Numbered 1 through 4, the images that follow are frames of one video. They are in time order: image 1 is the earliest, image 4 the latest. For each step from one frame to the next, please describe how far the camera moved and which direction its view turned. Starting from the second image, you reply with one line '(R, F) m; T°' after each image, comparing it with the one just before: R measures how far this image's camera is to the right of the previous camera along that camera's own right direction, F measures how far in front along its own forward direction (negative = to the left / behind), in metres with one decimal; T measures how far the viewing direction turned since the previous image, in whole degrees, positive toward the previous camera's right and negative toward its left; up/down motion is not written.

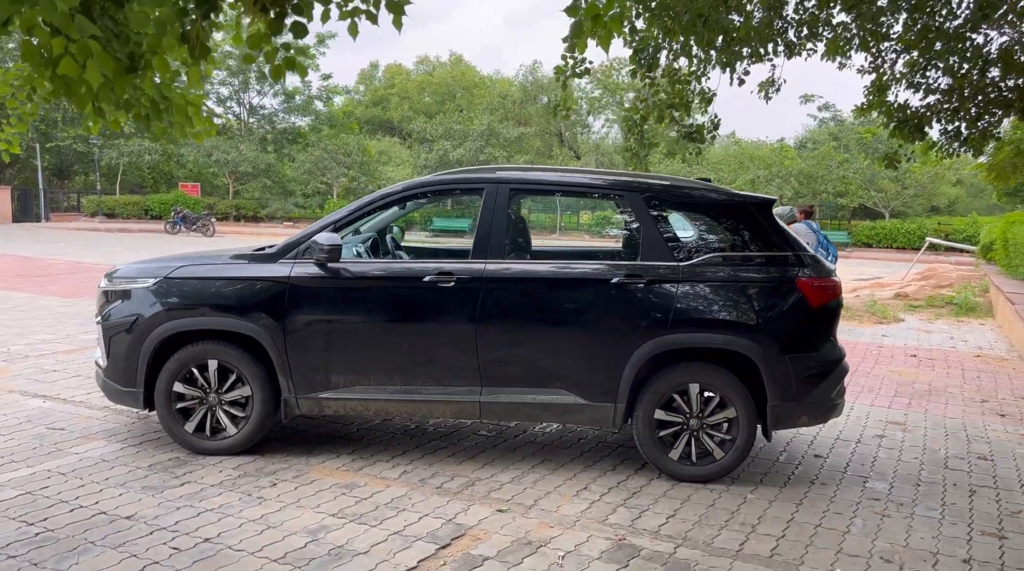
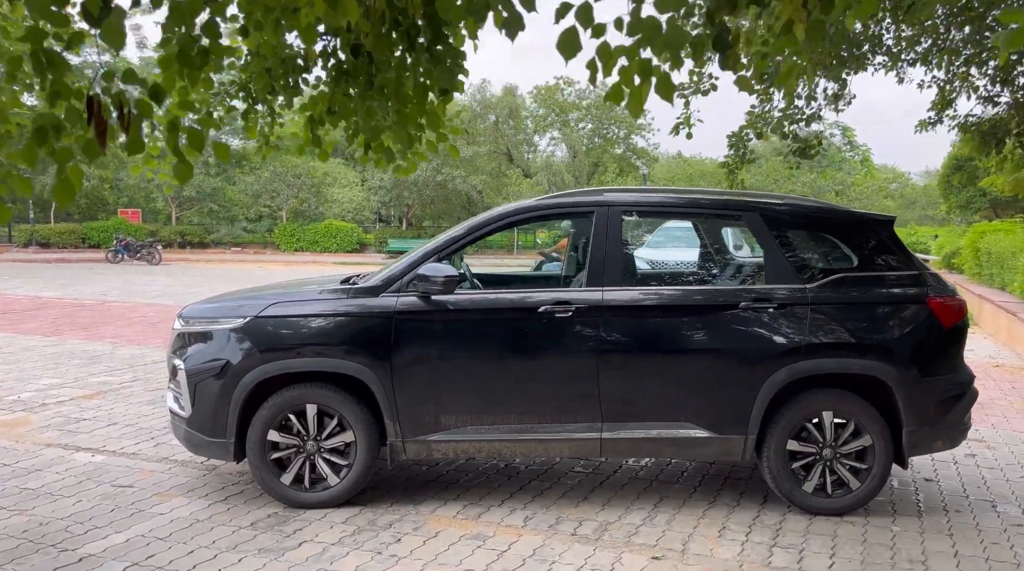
(-1.1, +0.3) m; +5°
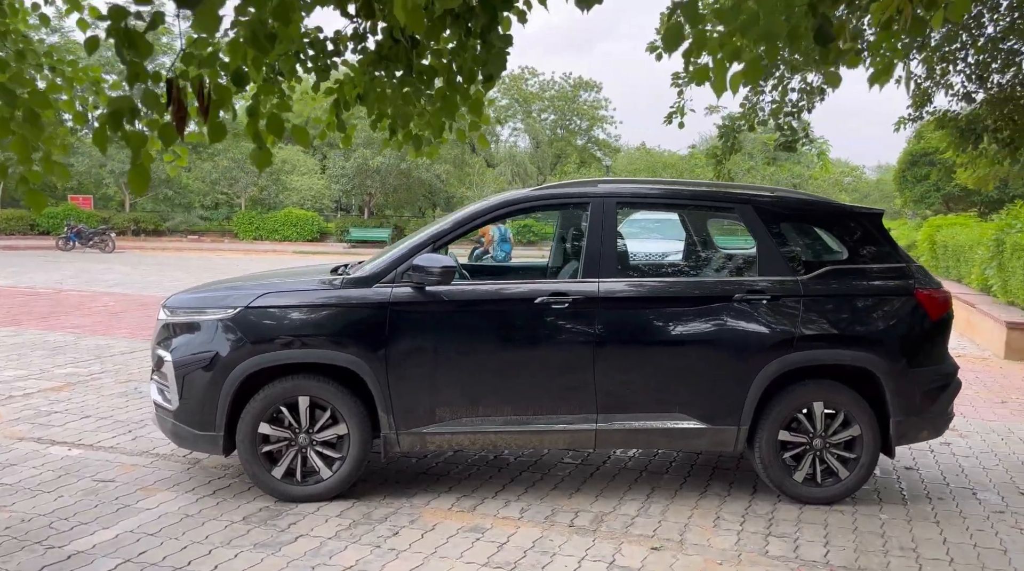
(-0.2, 0.0) m; +3°
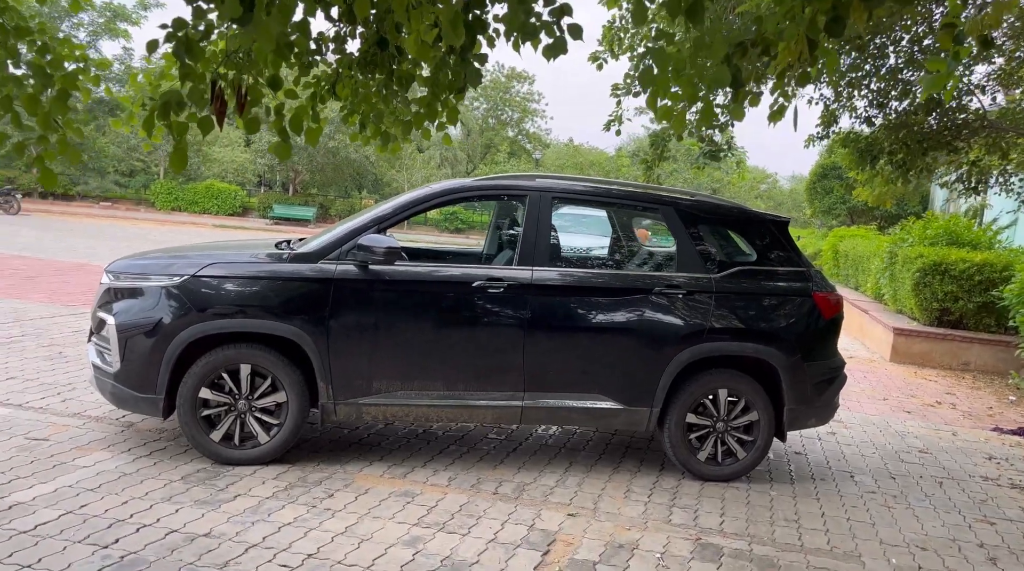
(-0.1, -0.3) m; +6°
